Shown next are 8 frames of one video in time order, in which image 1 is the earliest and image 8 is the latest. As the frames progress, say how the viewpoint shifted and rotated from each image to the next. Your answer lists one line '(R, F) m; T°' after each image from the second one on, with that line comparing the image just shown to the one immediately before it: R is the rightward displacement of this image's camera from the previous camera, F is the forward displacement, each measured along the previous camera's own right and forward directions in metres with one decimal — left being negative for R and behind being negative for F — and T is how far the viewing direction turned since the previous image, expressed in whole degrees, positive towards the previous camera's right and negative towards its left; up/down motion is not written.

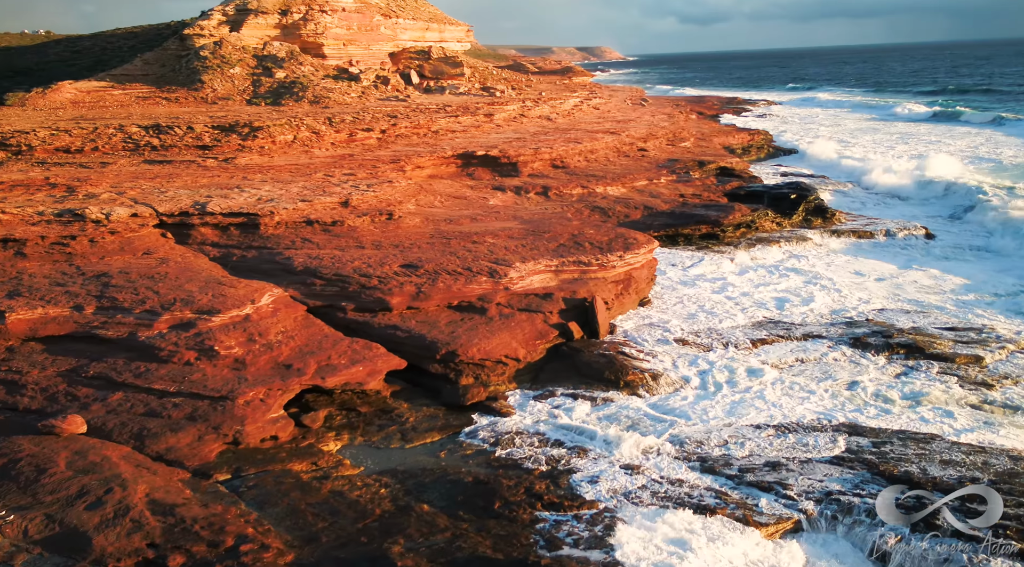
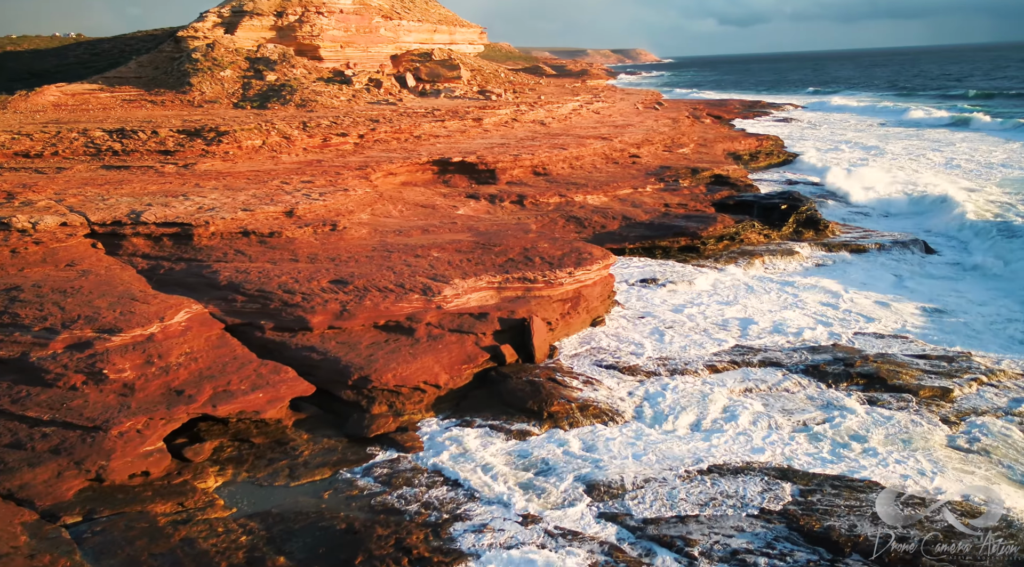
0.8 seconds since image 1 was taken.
(+1.0, +0.6) m; -2°
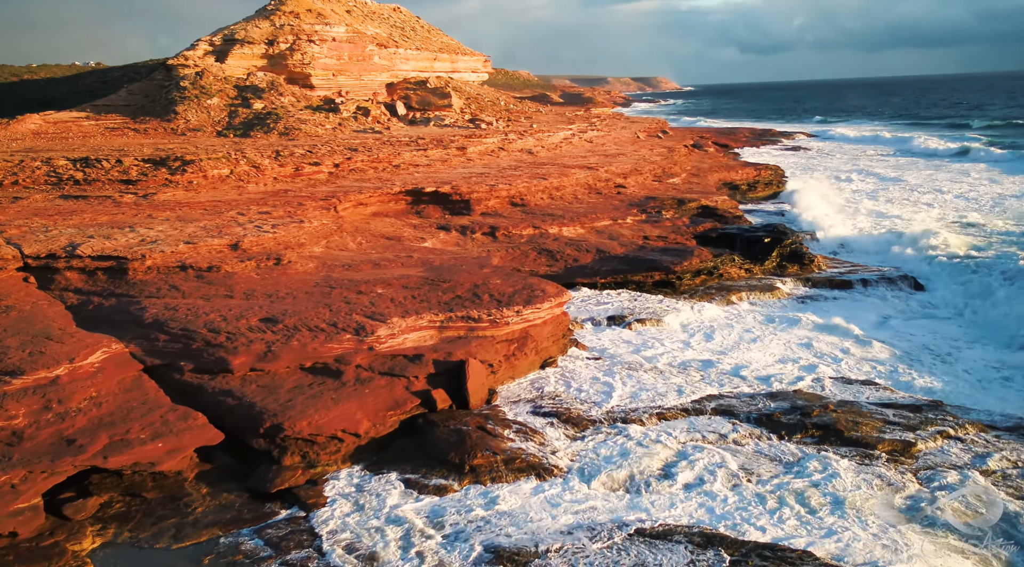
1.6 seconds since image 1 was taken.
(+0.8, +0.5) m; -1°
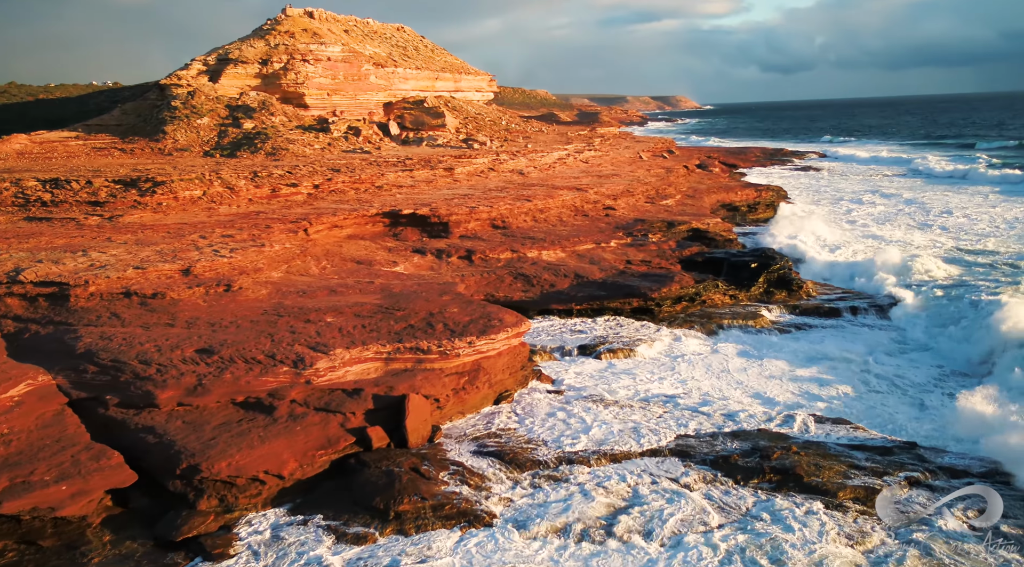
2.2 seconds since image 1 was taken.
(+0.7, +0.4) m; -1°
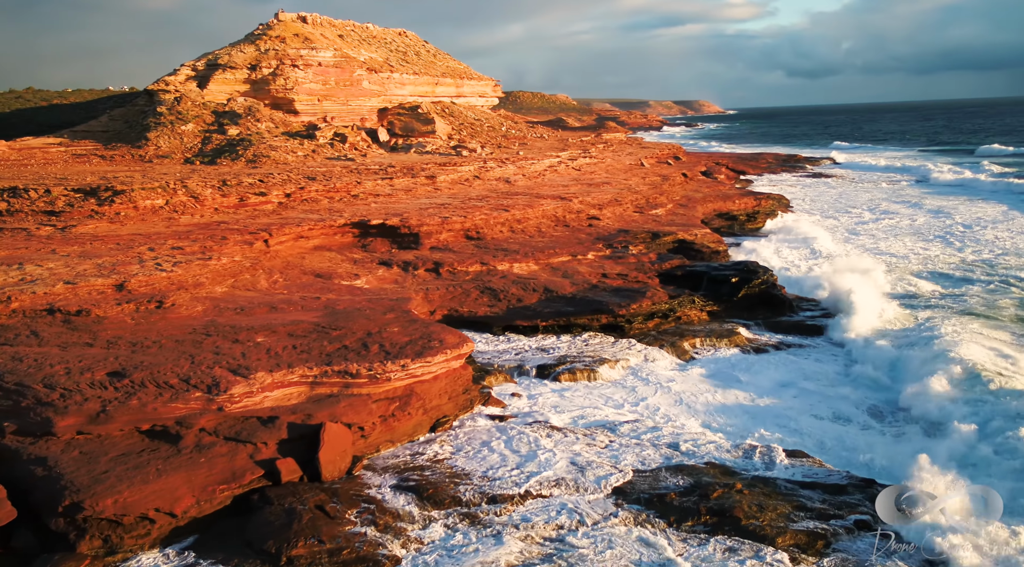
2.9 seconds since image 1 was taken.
(+0.8, +0.6) m; -1°
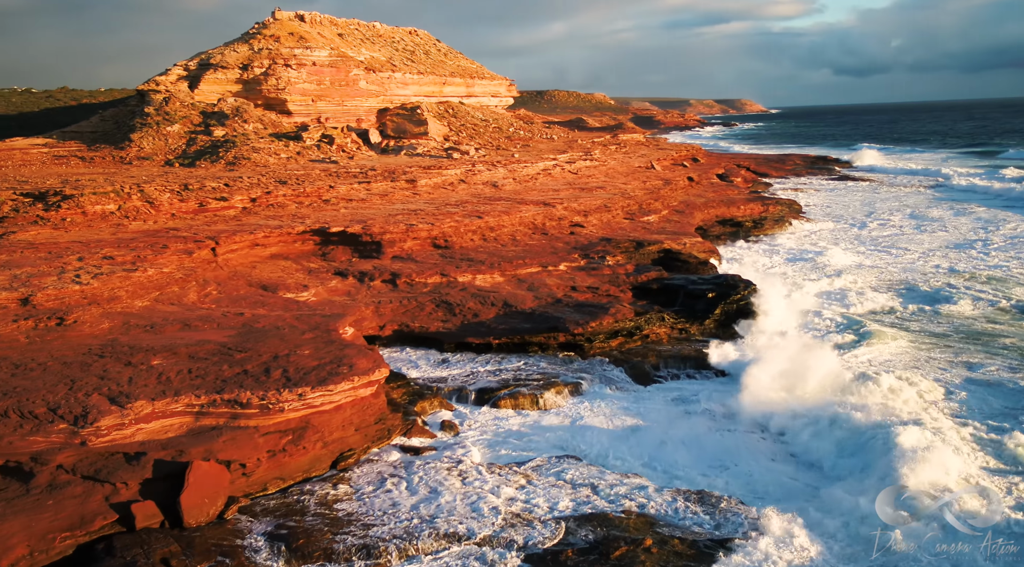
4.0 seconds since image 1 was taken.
(+1.2, +0.8) m; -3°
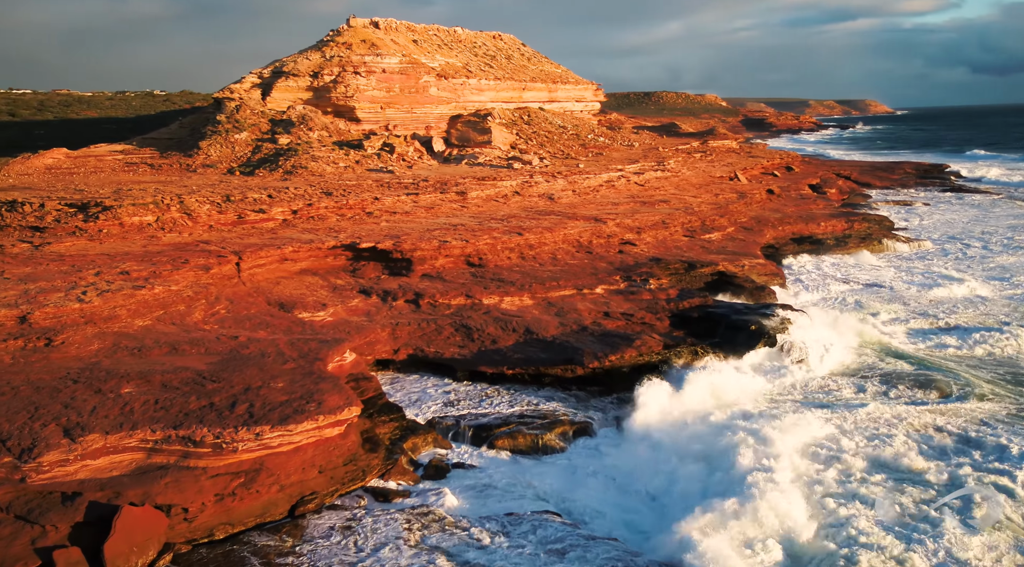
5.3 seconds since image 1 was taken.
(+1.1, +0.7) m; -7°
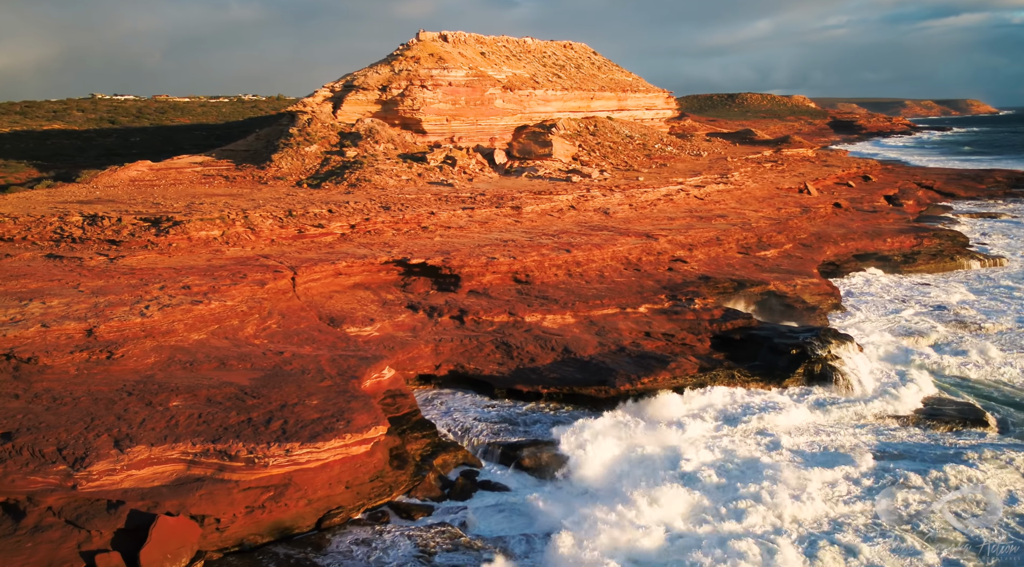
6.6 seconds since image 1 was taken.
(+0.6, -0.2) m; -6°
